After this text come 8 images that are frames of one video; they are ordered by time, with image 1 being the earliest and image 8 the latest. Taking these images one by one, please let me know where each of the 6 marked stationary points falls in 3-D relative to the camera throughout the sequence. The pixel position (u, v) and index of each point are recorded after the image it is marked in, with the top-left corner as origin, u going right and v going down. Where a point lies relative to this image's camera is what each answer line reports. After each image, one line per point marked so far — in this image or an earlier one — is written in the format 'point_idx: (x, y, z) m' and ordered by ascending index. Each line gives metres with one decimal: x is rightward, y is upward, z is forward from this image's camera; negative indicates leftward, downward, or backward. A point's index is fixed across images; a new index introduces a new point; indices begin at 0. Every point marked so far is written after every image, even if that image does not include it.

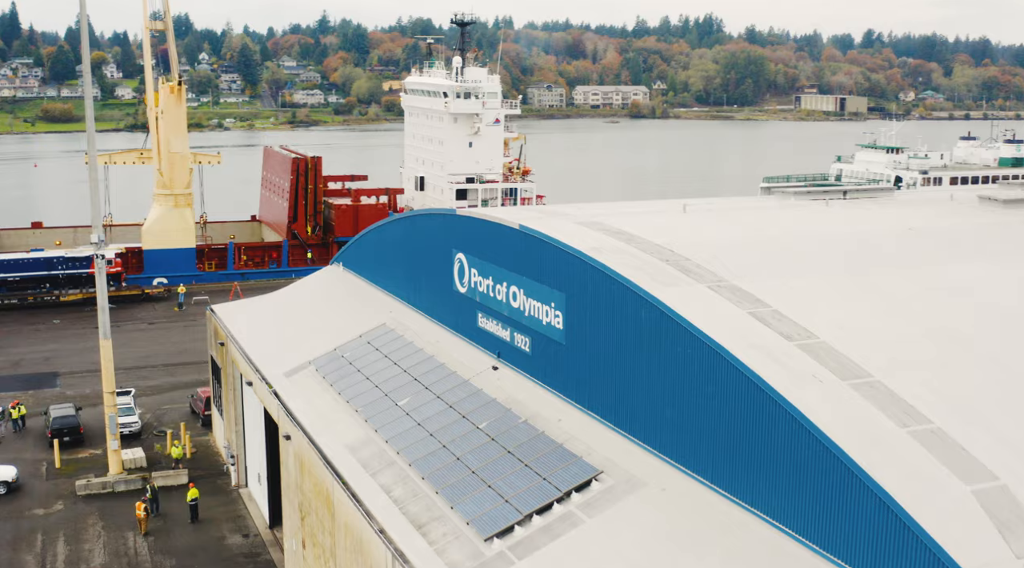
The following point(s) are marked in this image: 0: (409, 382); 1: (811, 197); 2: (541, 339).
0: (-1.5, -1.4, +13.9) m
1: (+5.9, +1.8, +18.7) m
2: (+0.4, -0.7, +12.5) m
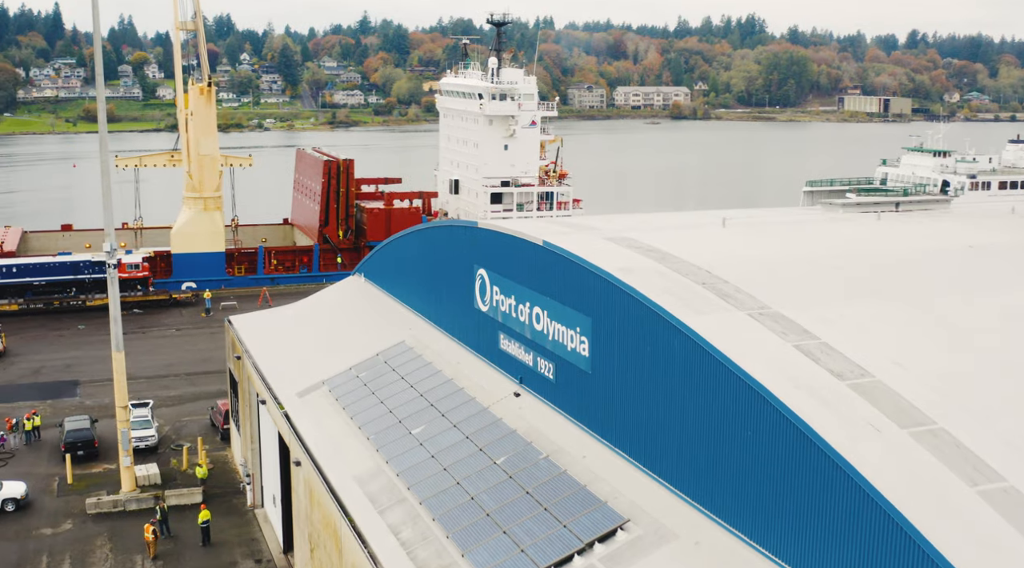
0: (-1.2, -1.7, +13.0) m
1: (+6.5, +1.4, +17.5) m
2: (+0.6, -1.0, +11.5) m
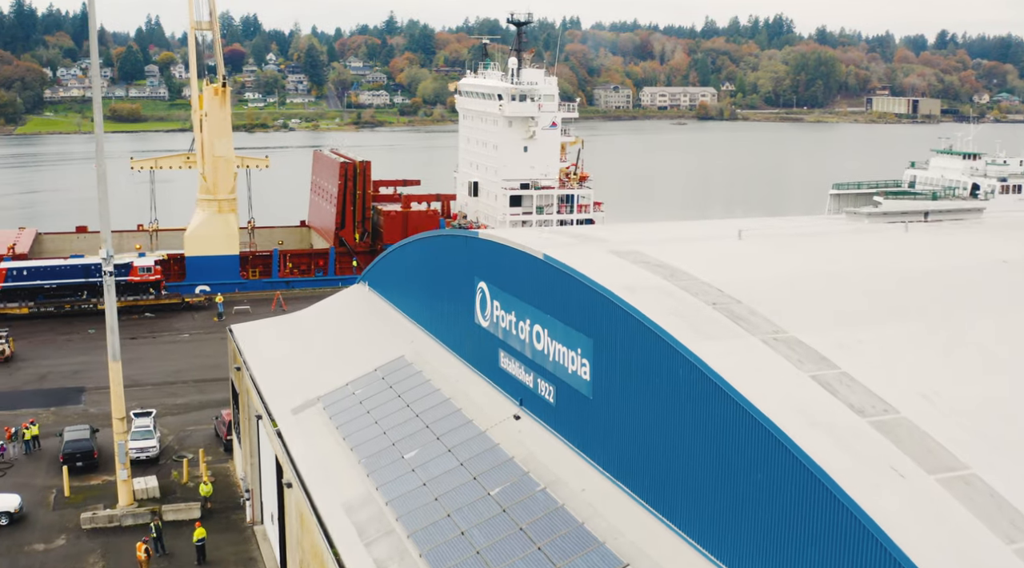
0: (-1.2, -1.9, +12.3) m
1: (+6.6, +1.2, +16.6) m
2: (+0.6, -1.2, +10.7) m
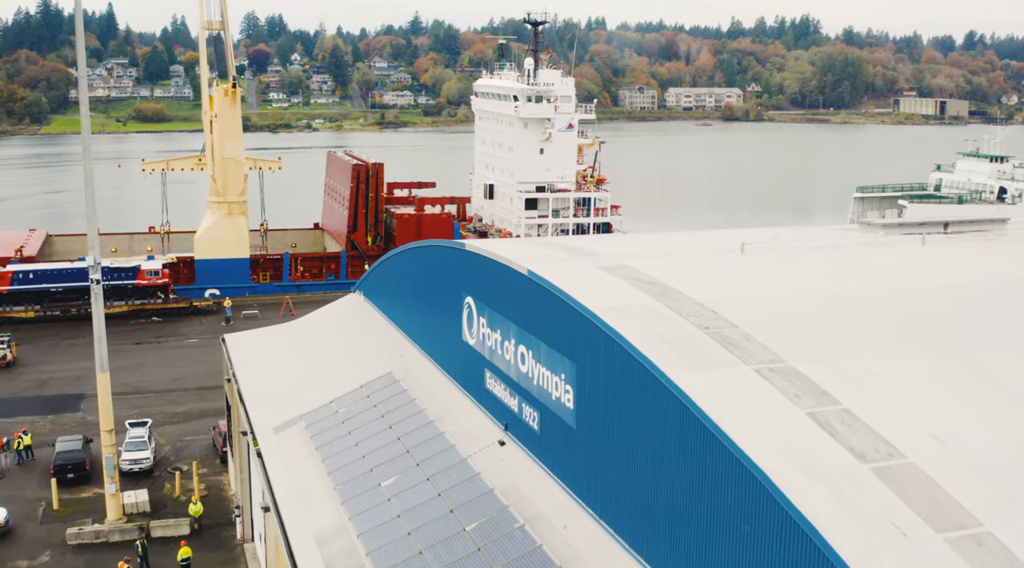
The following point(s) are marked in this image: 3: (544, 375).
0: (-1.4, -2.1, +11.6) m
1: (+6.5, +0.9, +15.8) m
2: (+0.4, -1.4, +10.0) m
3: (+0.3, -1.0, +10.1) m
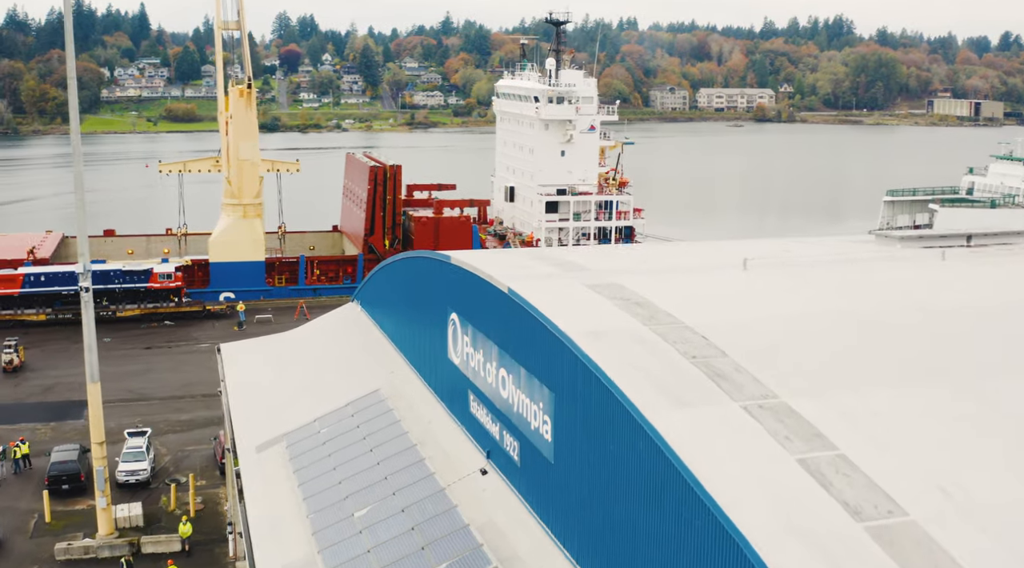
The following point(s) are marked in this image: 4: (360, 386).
0: (-1.6, -2.3, +11.0) m
1: (+6.5, +0.6, +14.9) m
2: (+0.2, -1.6, +9.4) m
3: (+0.1, -1.2, +9.4) m
4: (-2.3, -1.6, +14.3) m
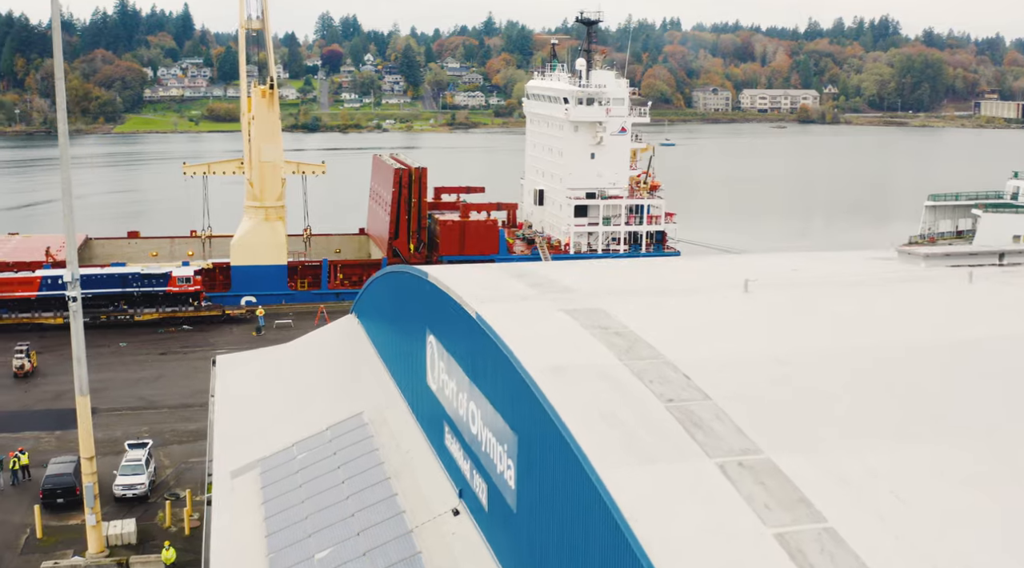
0: (-1.8, -2.6, +10.3) m
1: (+6.5, +0.3, +13.8) m
2: (-0.1, -1.9, +8.5) m
3: (-0.2, -1.5, +8.6) m
4: (-2.4, -1.8, +13.5) m
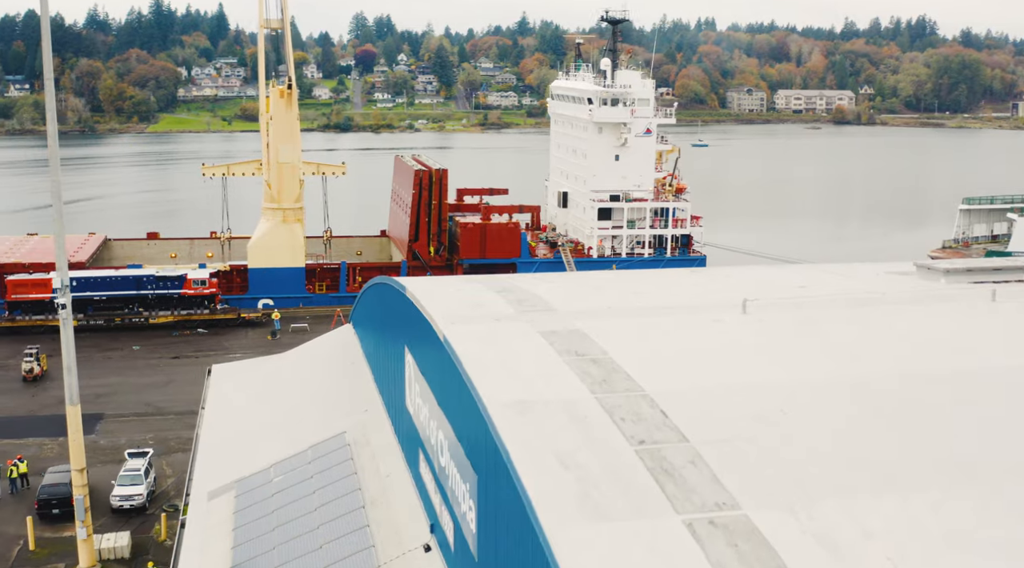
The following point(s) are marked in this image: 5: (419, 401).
0: (-2.0, -2.8, +9.6) m
1: (+6.4, 0.0, +12.9) m
2: (-0.4, -2.1, +7.9) m
3: (-0.4, -1.7, +7.9) m
4: (-2.5, -2.0, +12.9) m
5: (-0.9, -1.3, +9.7) m
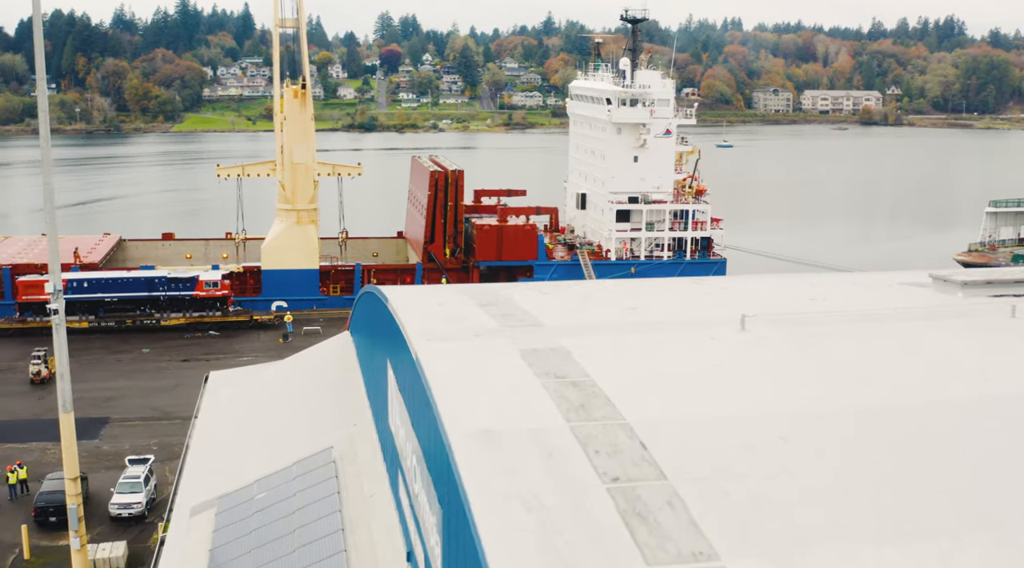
0: (-2.2, -2.9, +9.2) m
1: (+6.4, -0.1, +12.3) m
2: (-0.6, -2.3, +7.4) m
3: (-0.6, -1.8, +7.5) m
4: (-2.5, -2.1, +12.5) m
5: (-1.0, -1.4, +9.2) m
